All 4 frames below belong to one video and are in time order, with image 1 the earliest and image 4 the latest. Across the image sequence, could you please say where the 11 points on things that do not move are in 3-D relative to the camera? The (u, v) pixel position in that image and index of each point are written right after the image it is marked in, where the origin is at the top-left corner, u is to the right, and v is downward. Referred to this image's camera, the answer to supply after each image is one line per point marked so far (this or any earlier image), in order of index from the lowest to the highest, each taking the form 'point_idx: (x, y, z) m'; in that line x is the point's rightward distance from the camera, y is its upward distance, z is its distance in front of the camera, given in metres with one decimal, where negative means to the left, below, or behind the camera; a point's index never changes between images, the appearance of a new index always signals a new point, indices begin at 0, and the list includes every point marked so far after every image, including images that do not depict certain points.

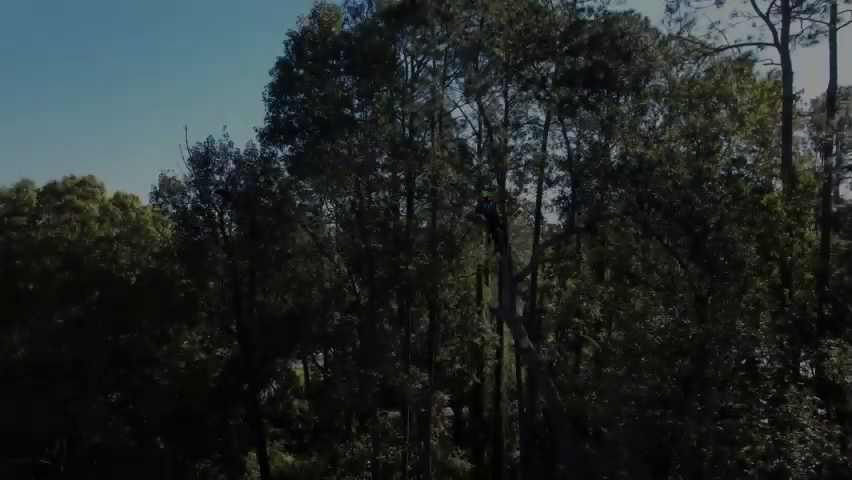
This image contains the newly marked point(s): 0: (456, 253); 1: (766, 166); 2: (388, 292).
0: (+0.8, -0.3, +19.0) m
1: (+7.4, +1.7, +15.6) m
2: (-0.9, -1.3, +18.8) m
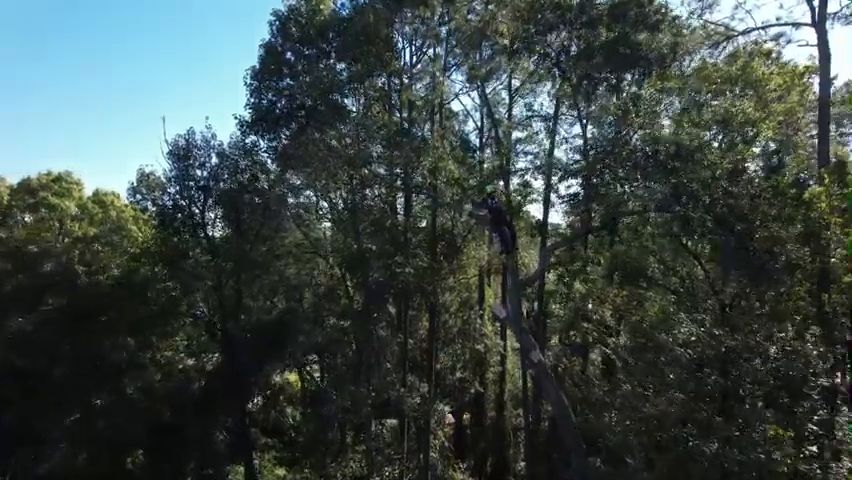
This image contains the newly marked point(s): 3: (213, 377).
0: (+0.7, -0.3, +17.6) m
1: (+7.4, +1.7, +14.2) m
2: (-1.0, -1.4, +17.4) m
3: (-5.6, -3.6, +19.1) m
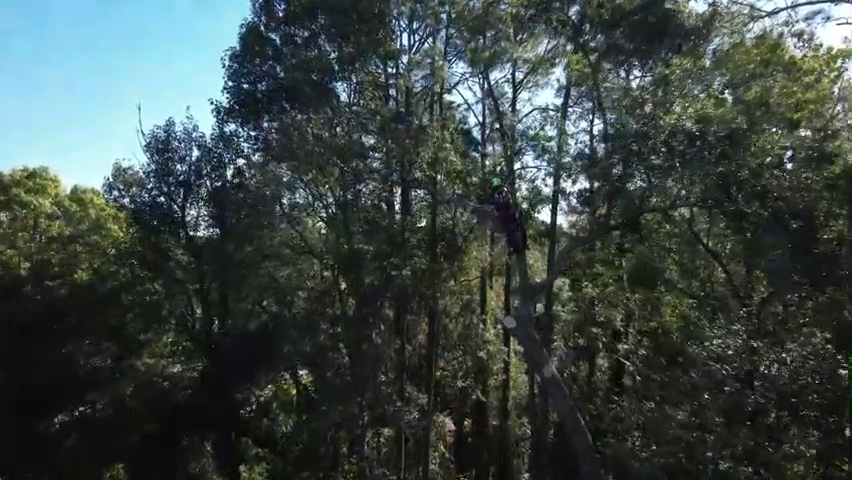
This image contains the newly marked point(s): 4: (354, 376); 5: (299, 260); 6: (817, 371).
0: (+0.7, -0.3, +16.3) m
1: (+7.4, +1.7, +12.9) m
2: (-1.0, -1.3, +16.1) m
3: (-5.6, -3.6, +17.8) m
4: (-1.6, -3.1, +16.1) m
5: (-2.9, -0.5, +17.3) m
6: (+5.4, -1.8, +10.2) m
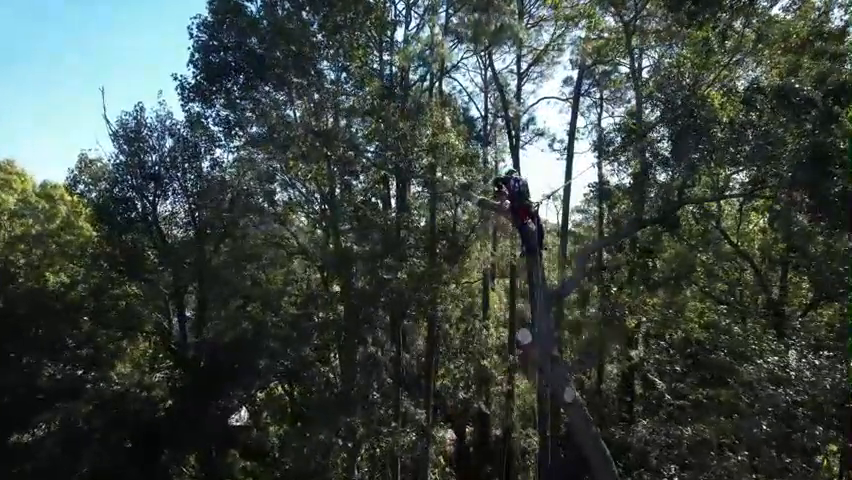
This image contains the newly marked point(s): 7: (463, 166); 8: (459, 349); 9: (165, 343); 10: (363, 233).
0: (+0.7, -0.3, +14.7) m
1: (+7.3, +1.7, +11.3) m
2: (-1.0, -1.3, +14.5) m
3: (-5.6, -3.6, +16.2) m
4: (-1.7, -3.0, +14.5) m
5: (-3.0, -0.5, +15.7) m
6: (+5.4, -1.8, +8.6) m
7: (+0.6, +1.3, +13.8) m
8: (+0.8, -2.7, +17.7) m
9: (-6.1, -2.5, +16.7) m
10: (-1.2, +0.2, +14.1) m
